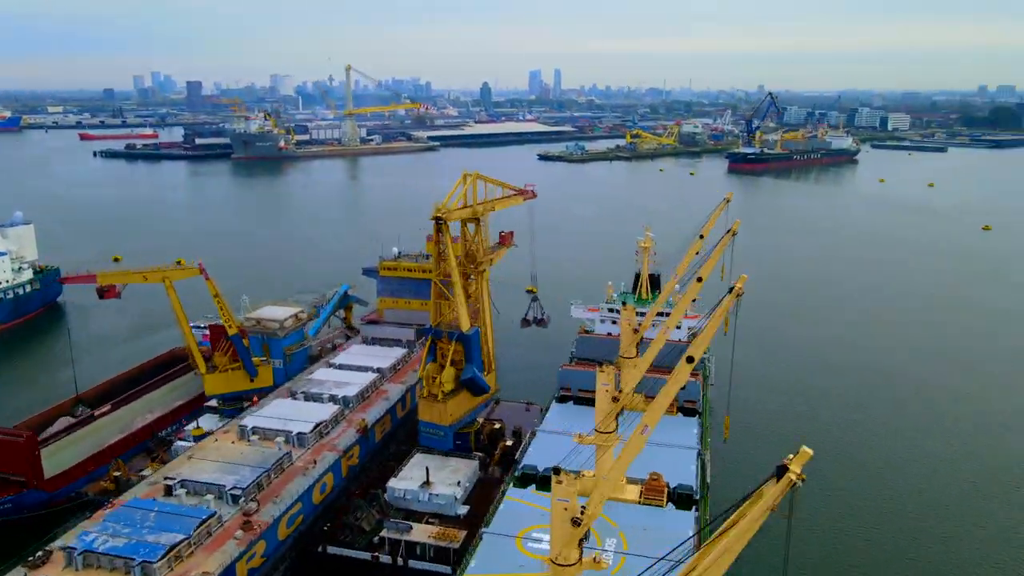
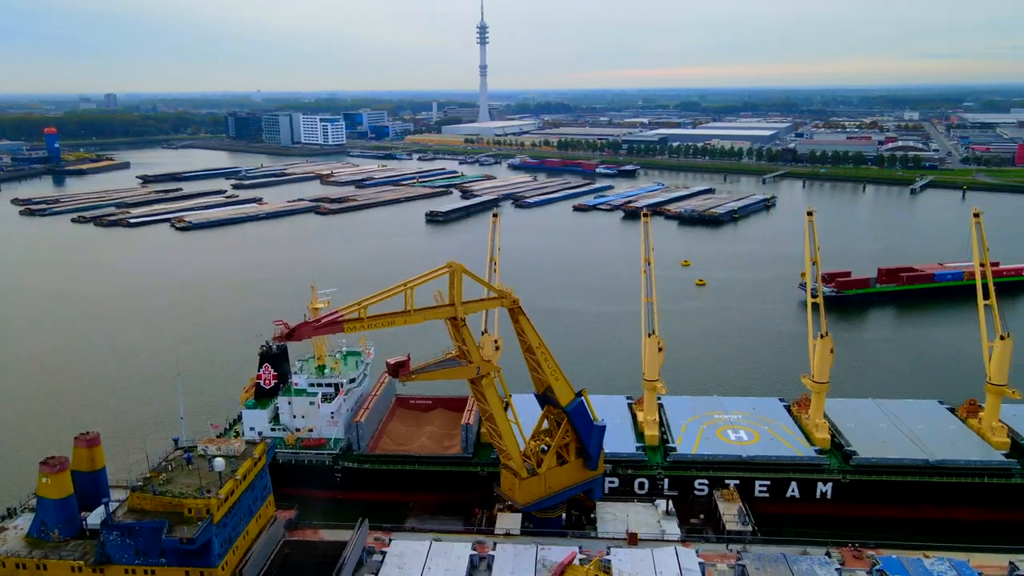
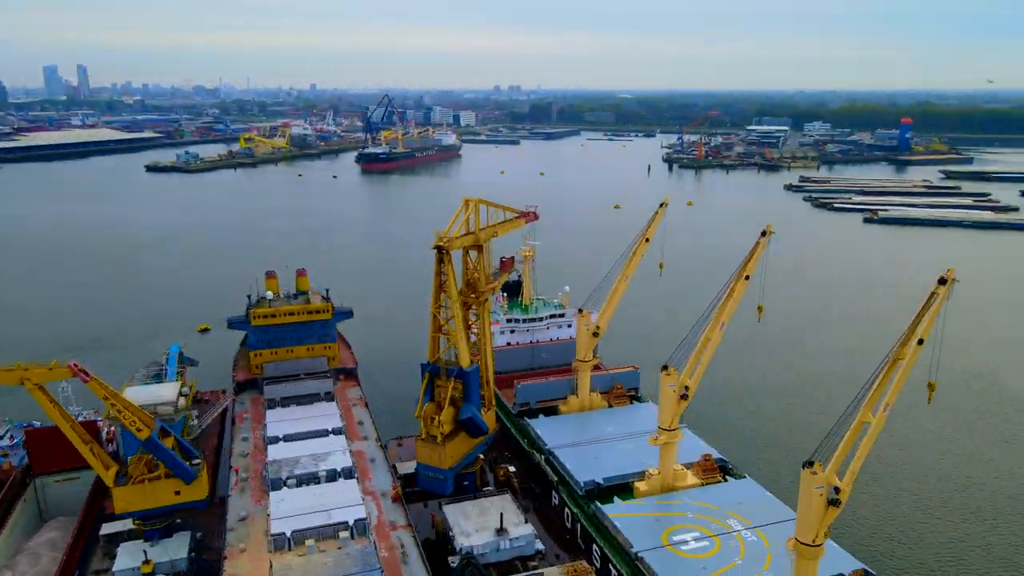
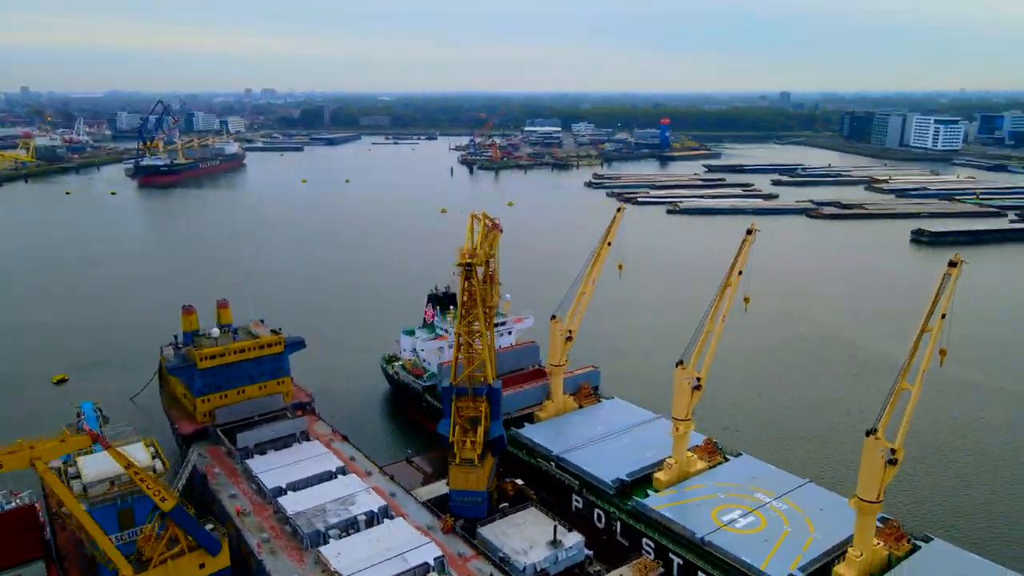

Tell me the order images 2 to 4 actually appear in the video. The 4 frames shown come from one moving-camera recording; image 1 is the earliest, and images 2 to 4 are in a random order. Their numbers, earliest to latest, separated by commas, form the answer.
3, 4, 2
